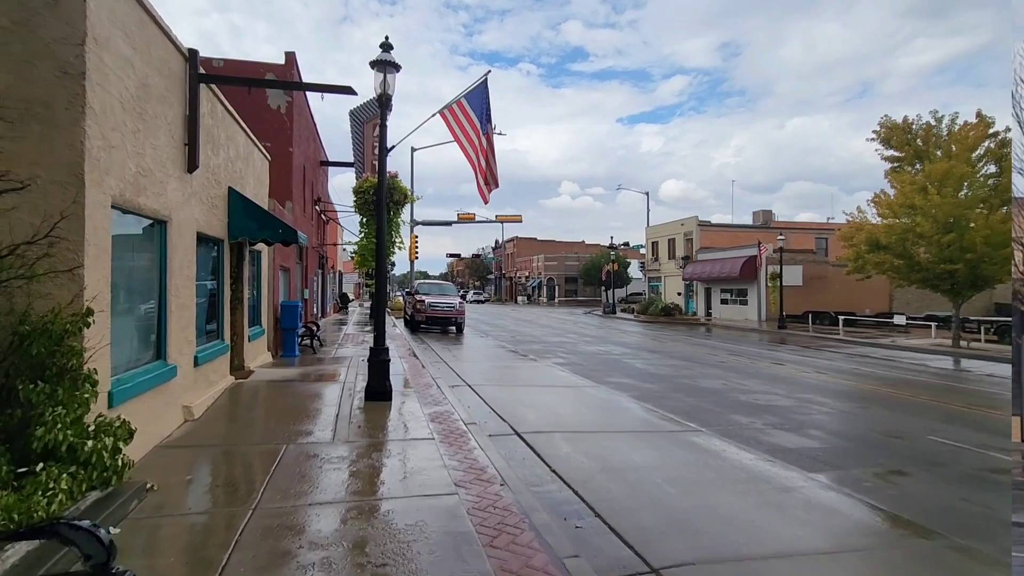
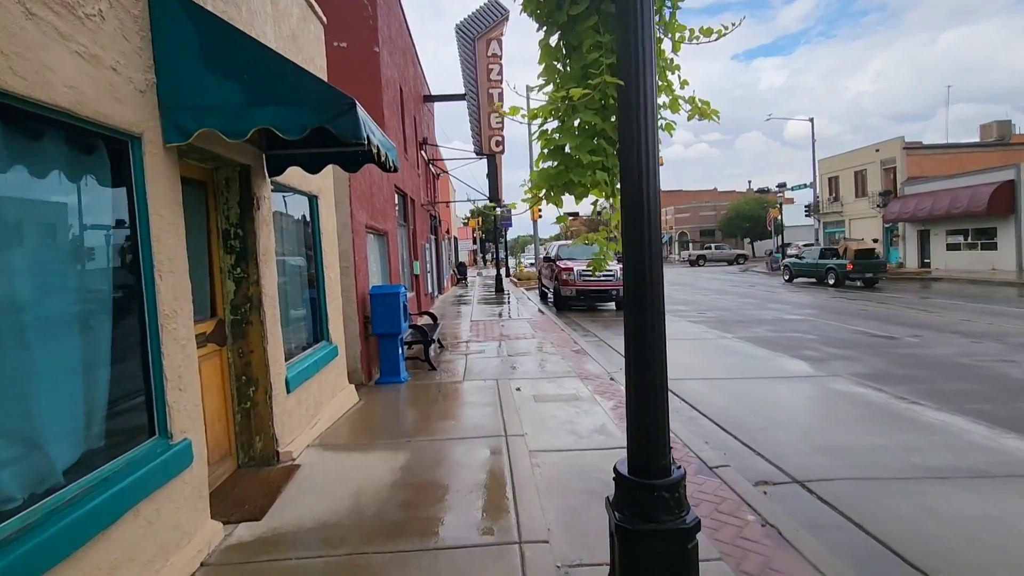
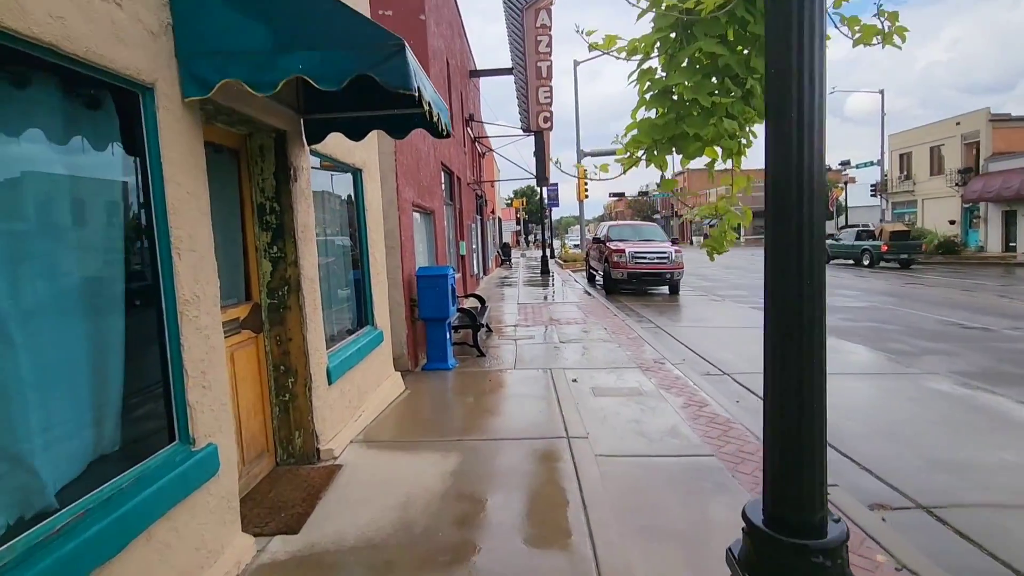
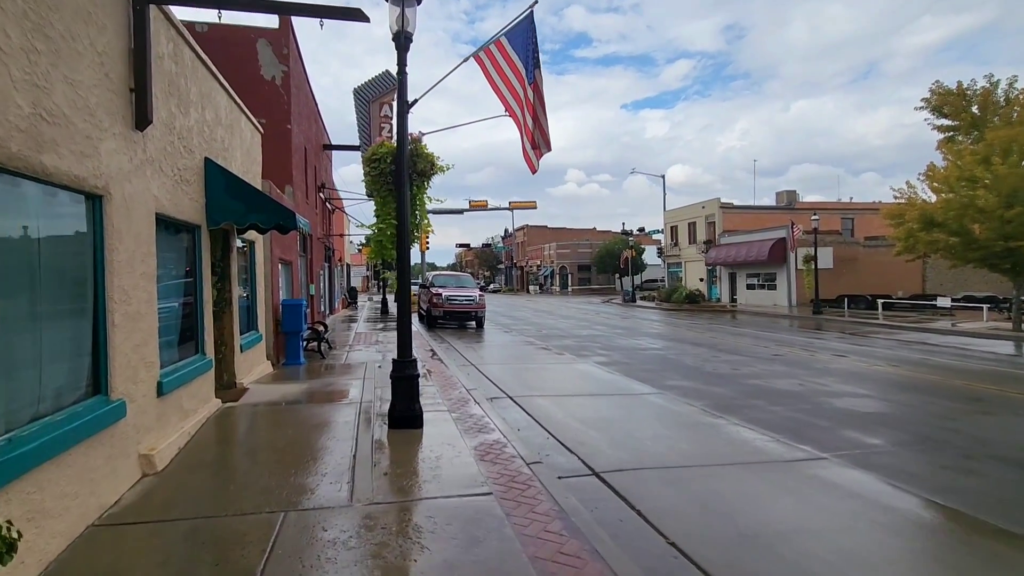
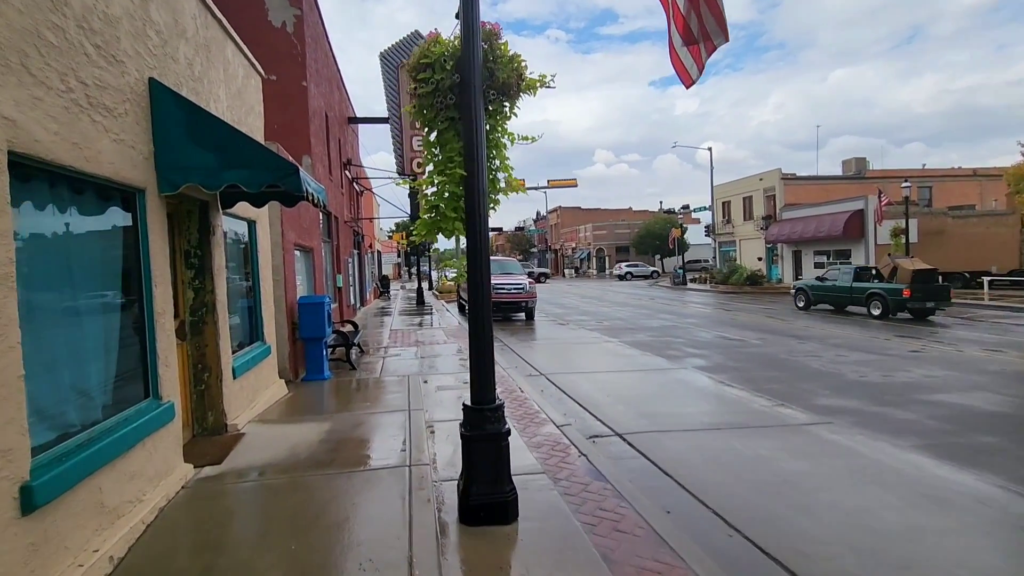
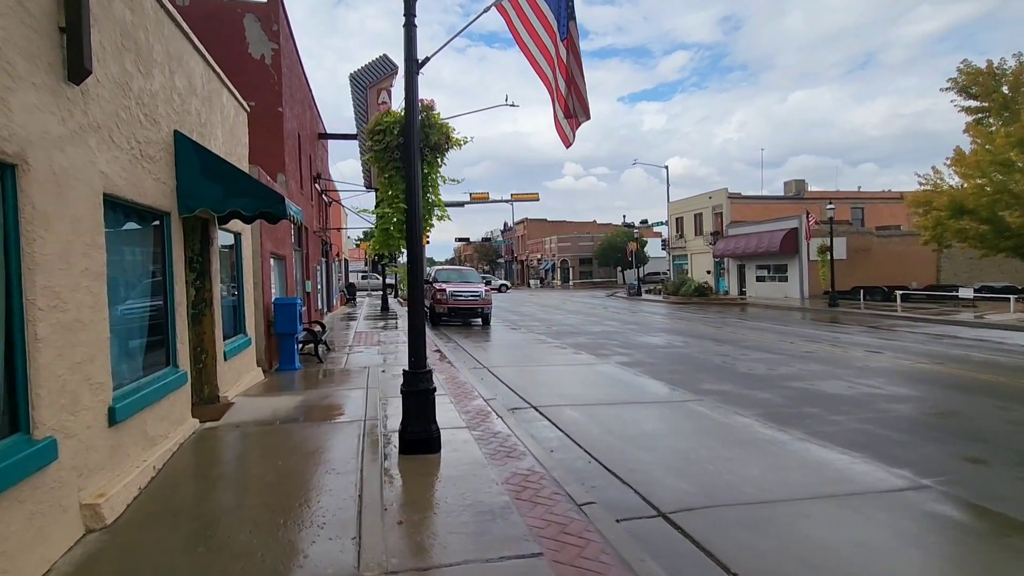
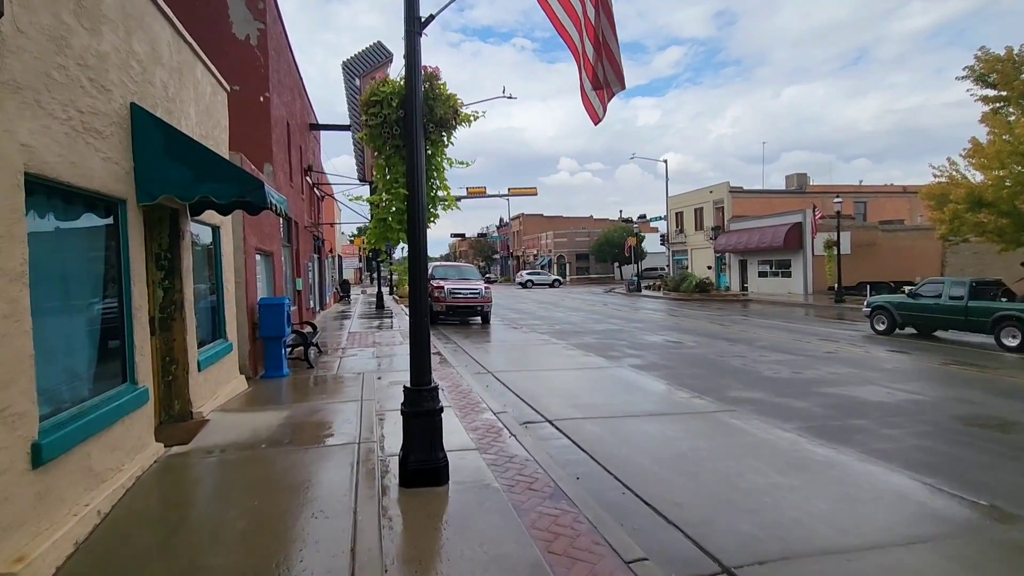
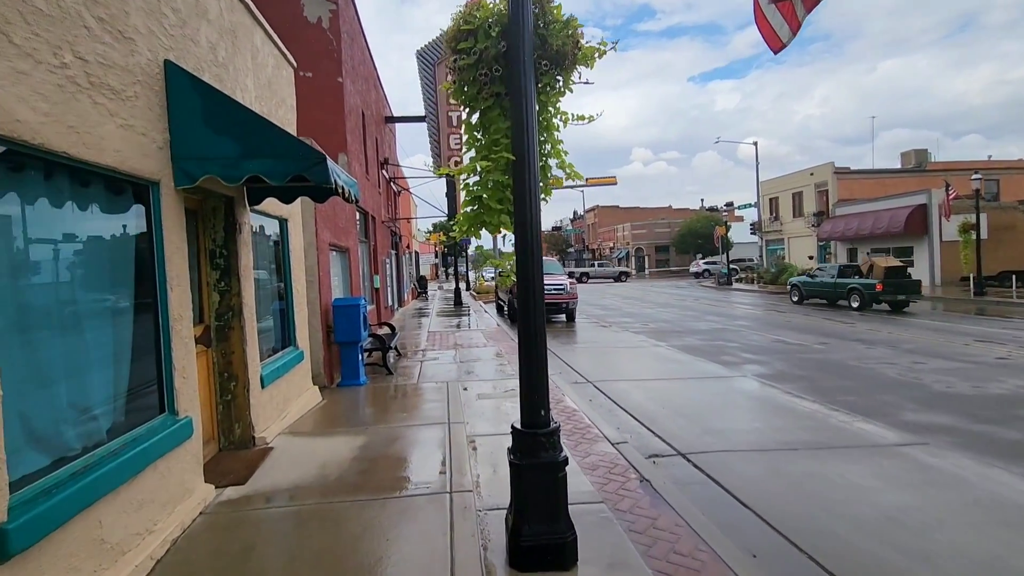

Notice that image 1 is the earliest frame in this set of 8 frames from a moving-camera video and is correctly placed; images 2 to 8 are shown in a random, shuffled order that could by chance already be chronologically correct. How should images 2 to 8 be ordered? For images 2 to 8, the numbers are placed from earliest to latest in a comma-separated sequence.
4, 6, 7, 5, 8, 2, 3
